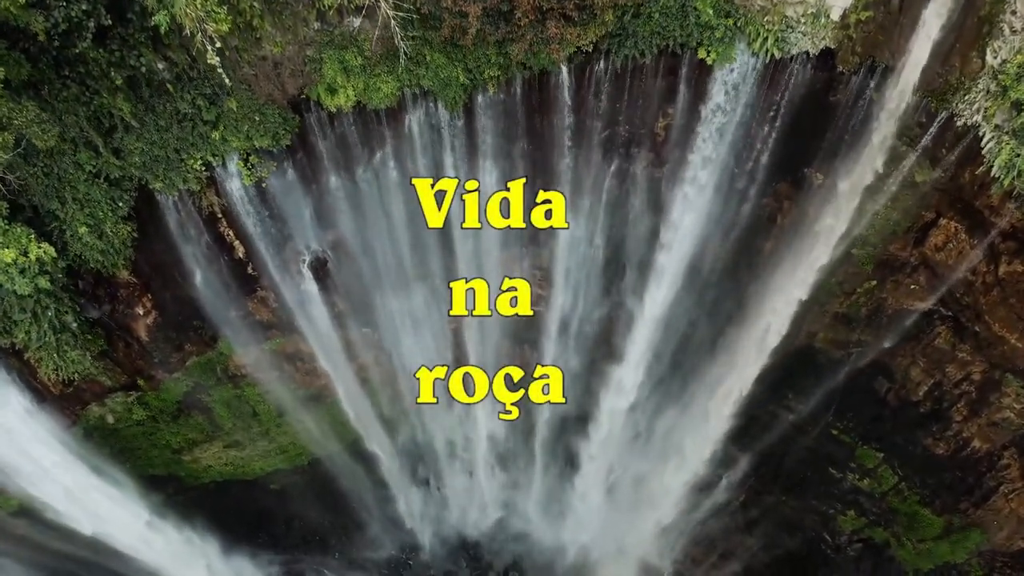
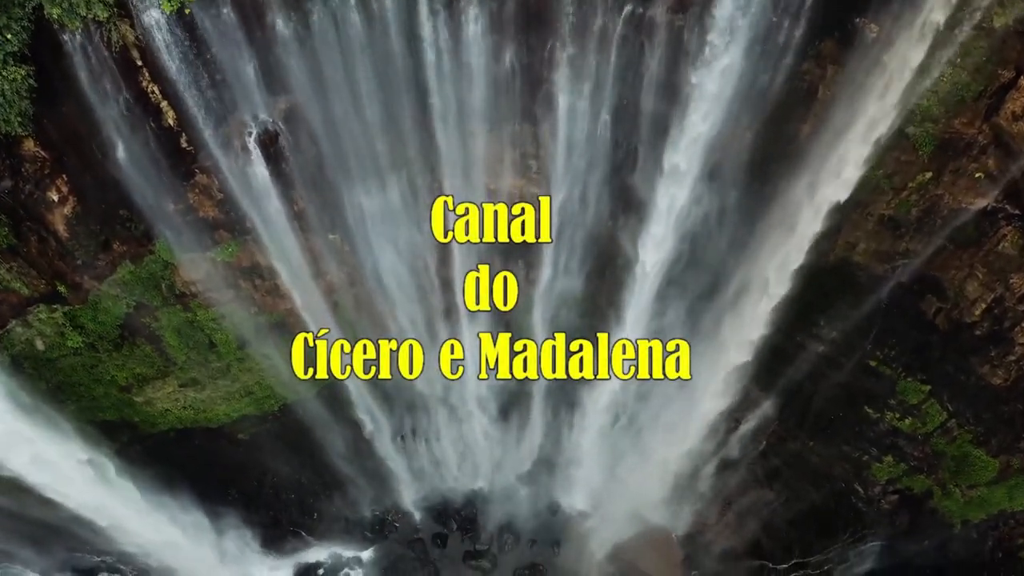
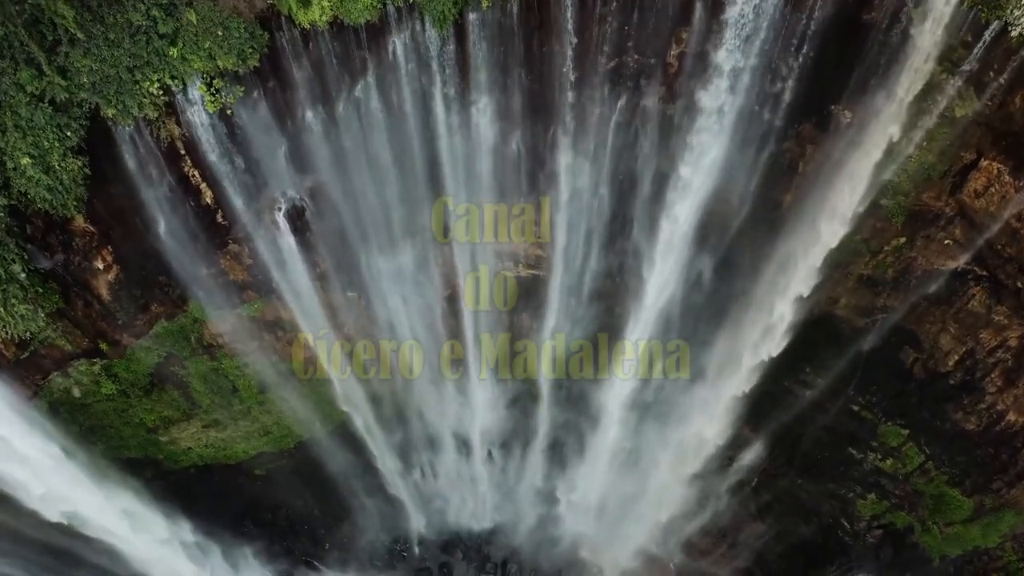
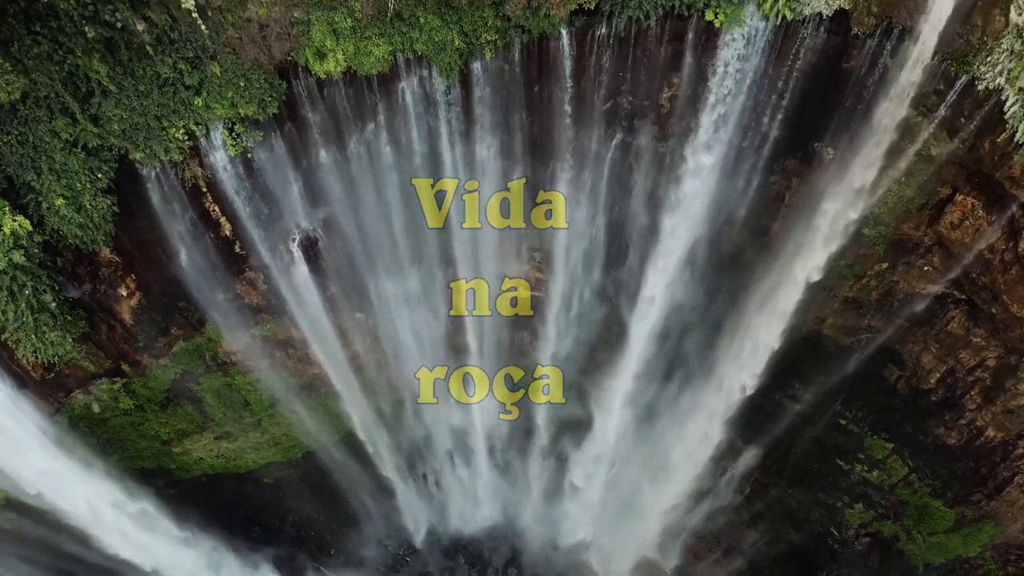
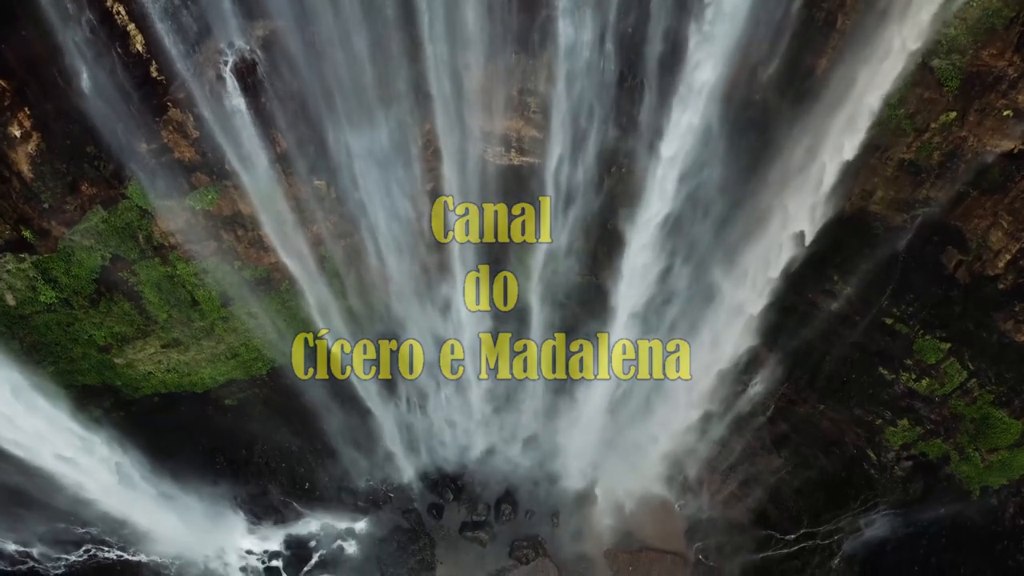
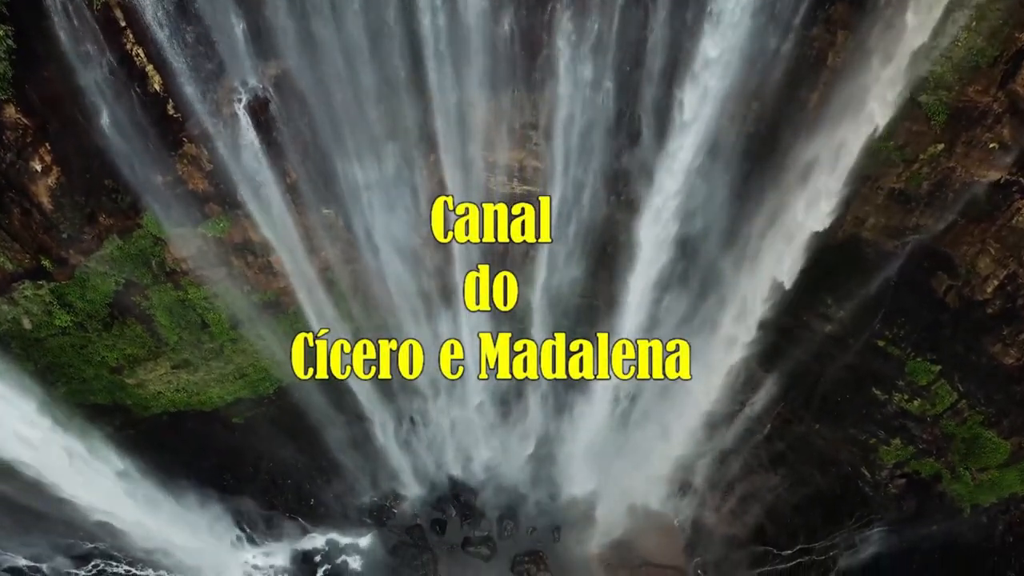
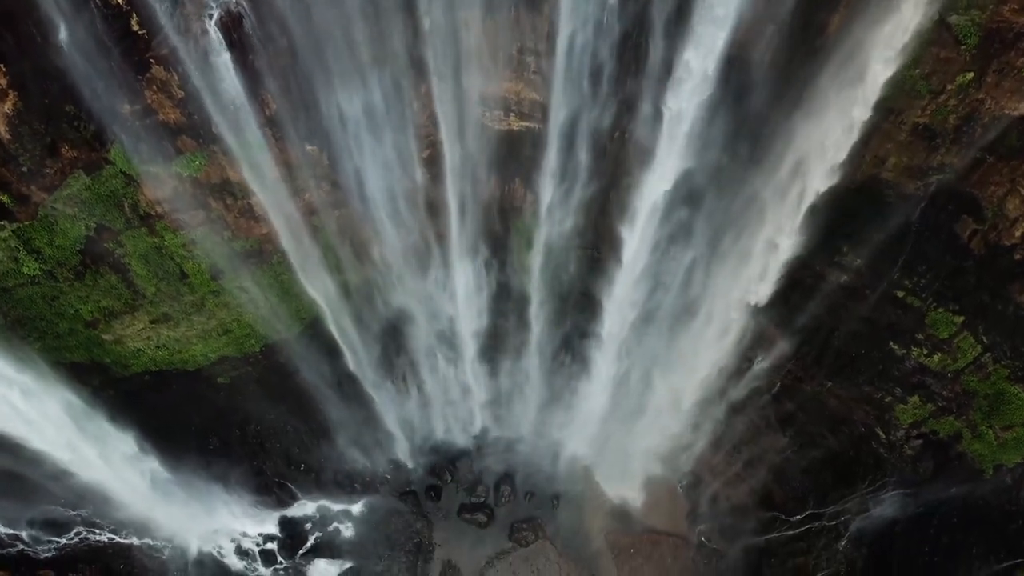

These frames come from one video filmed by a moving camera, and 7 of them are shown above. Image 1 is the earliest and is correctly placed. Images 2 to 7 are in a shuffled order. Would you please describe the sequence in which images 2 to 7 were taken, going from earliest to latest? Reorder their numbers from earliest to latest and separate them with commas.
4, 3, 2, 6, 5, 7
